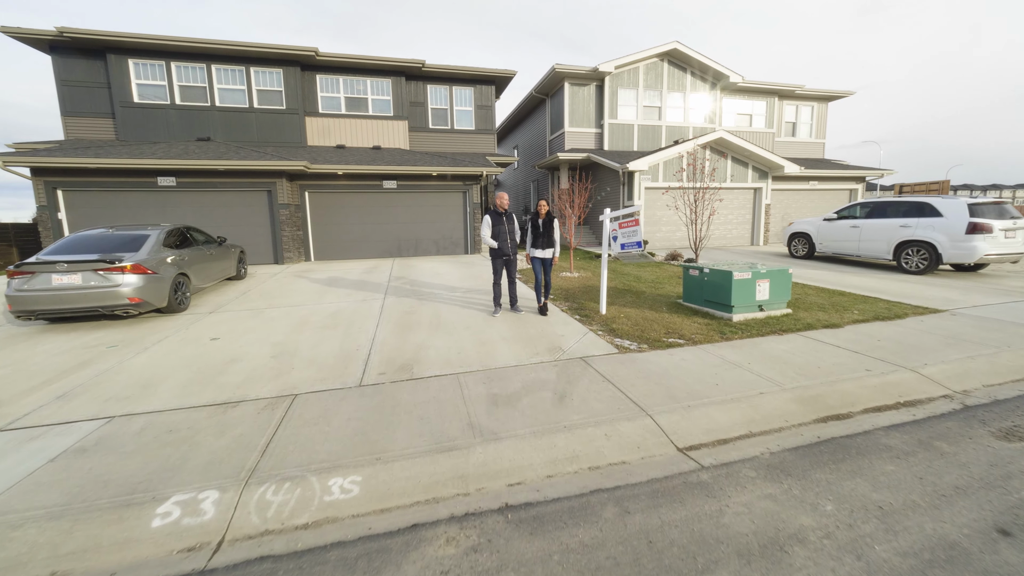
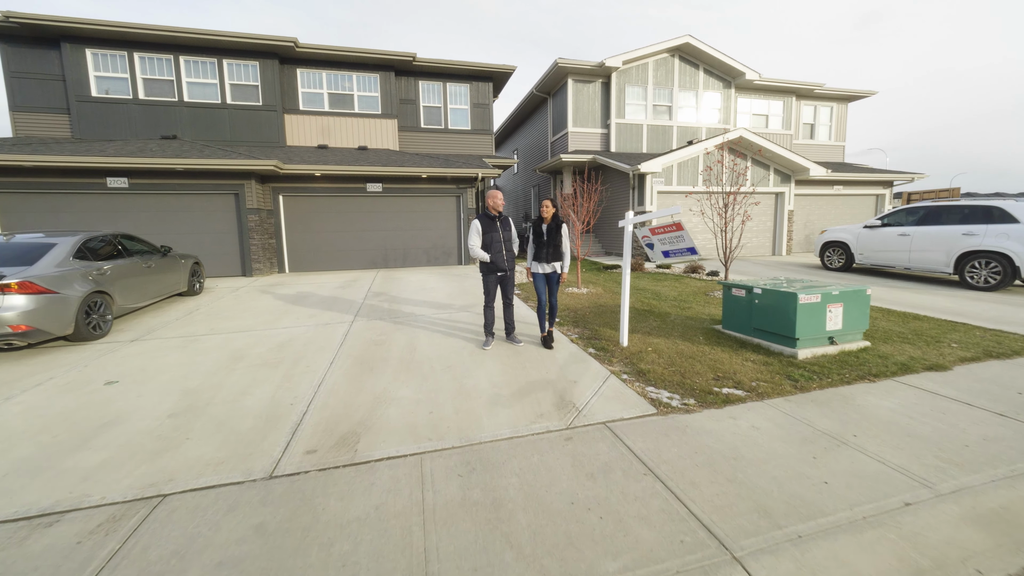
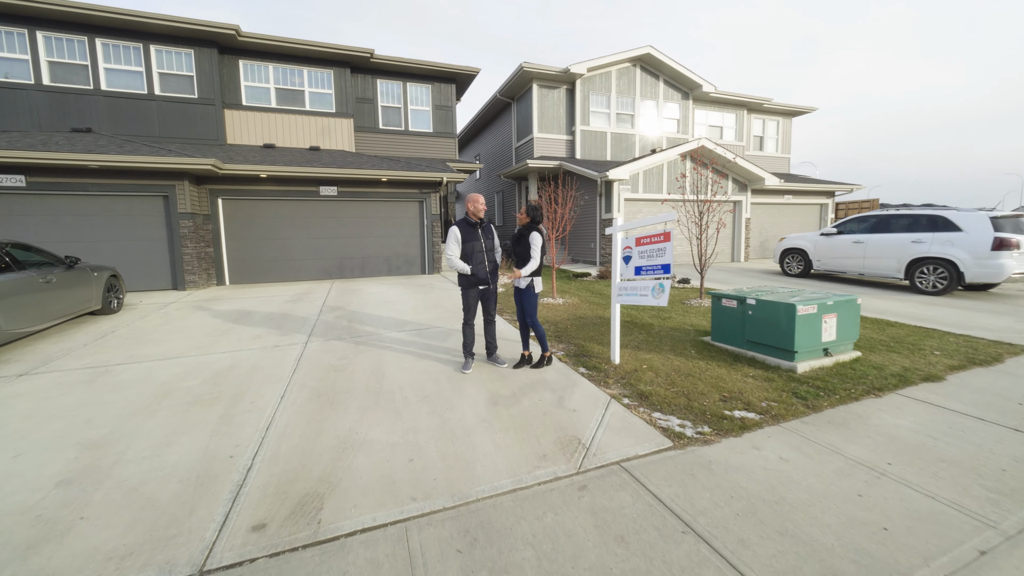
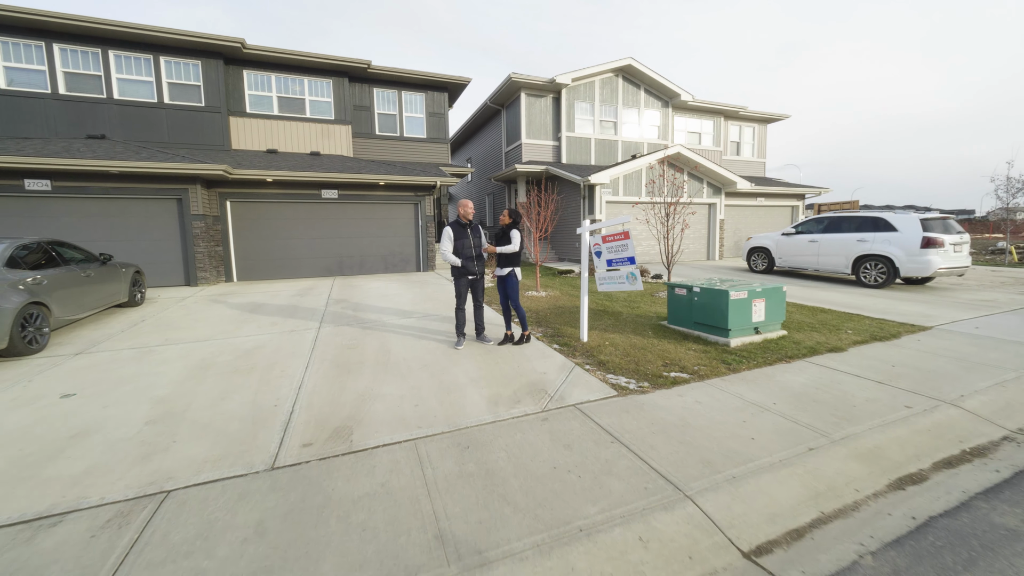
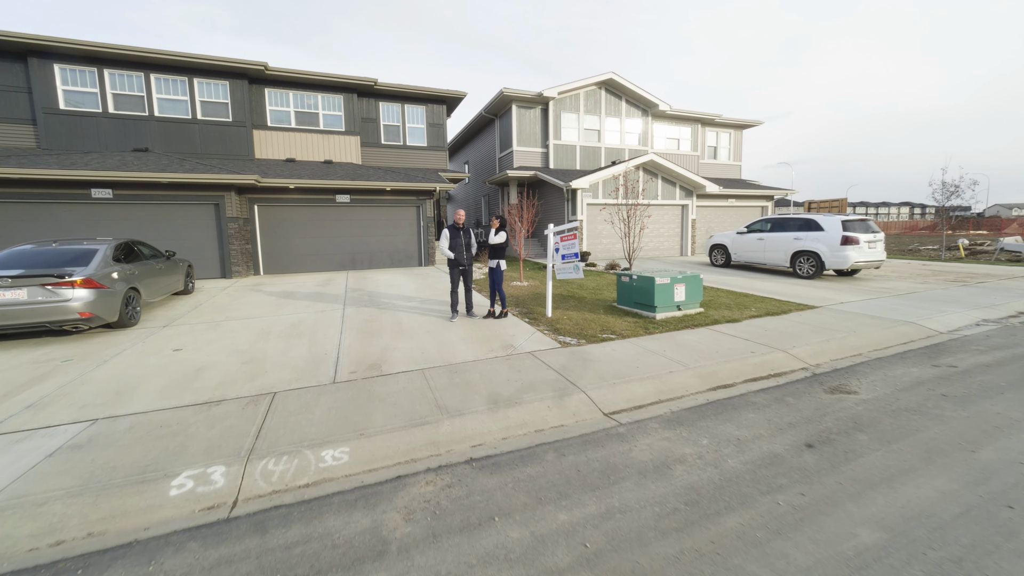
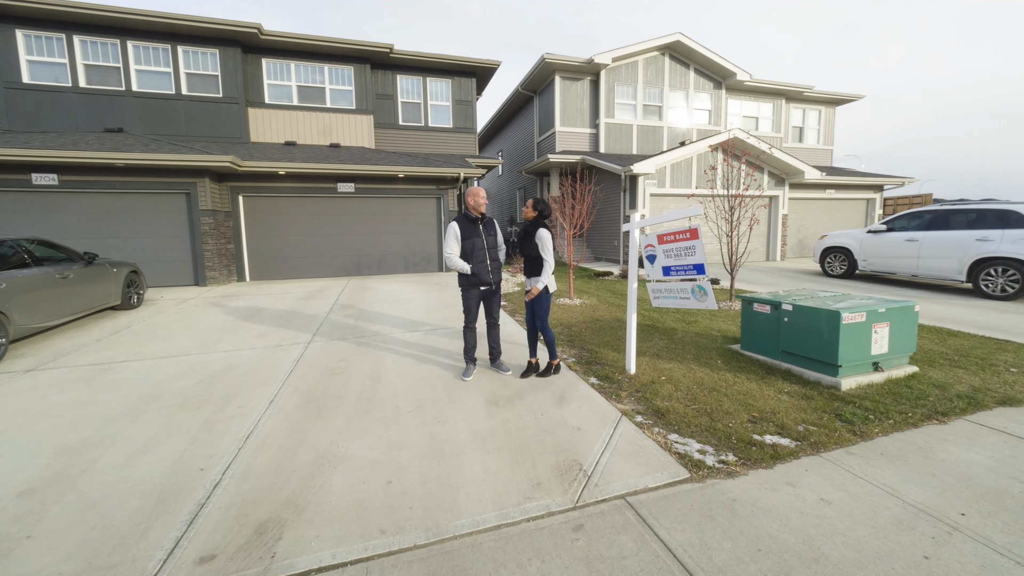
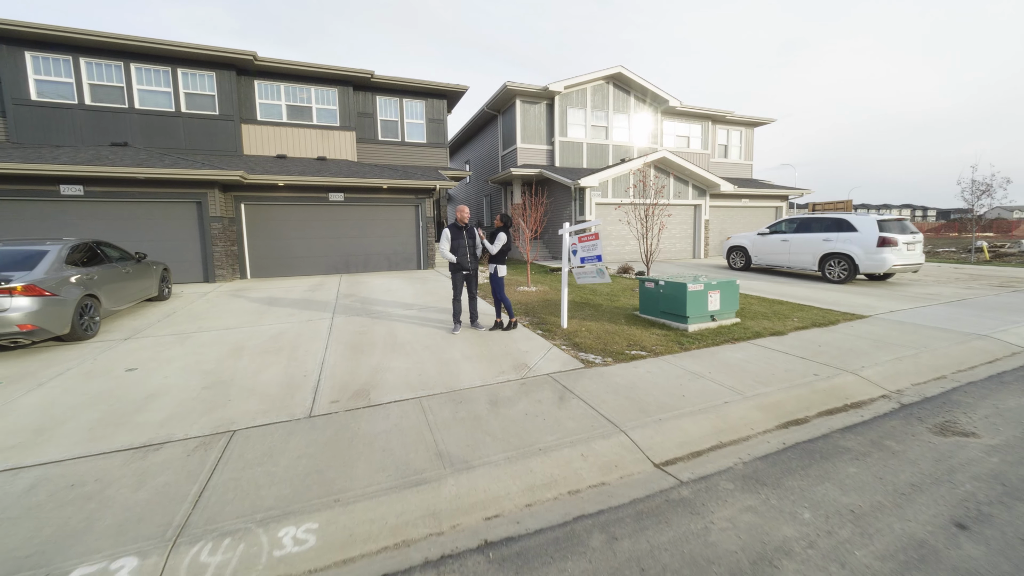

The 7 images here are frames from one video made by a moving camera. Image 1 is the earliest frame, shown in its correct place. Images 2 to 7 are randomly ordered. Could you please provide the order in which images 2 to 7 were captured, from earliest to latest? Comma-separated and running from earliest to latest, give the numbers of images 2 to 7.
2, 6, 3, 4, 7, 5
